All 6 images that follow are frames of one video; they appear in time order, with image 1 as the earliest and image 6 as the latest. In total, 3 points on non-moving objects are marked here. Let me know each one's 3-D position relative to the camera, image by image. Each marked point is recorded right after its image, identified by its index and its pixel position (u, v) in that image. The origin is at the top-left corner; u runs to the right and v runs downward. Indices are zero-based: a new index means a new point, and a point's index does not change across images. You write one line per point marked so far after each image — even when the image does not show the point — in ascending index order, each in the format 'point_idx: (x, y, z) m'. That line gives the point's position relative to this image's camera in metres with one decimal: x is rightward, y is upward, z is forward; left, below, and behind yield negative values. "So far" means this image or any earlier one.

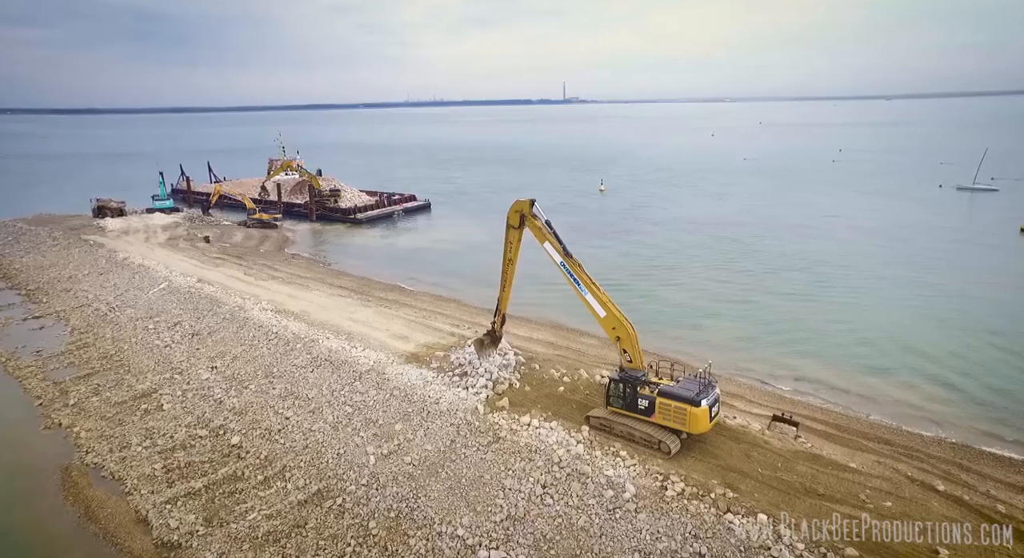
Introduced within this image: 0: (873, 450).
0: (+7.2, -3.5, +10.5) m
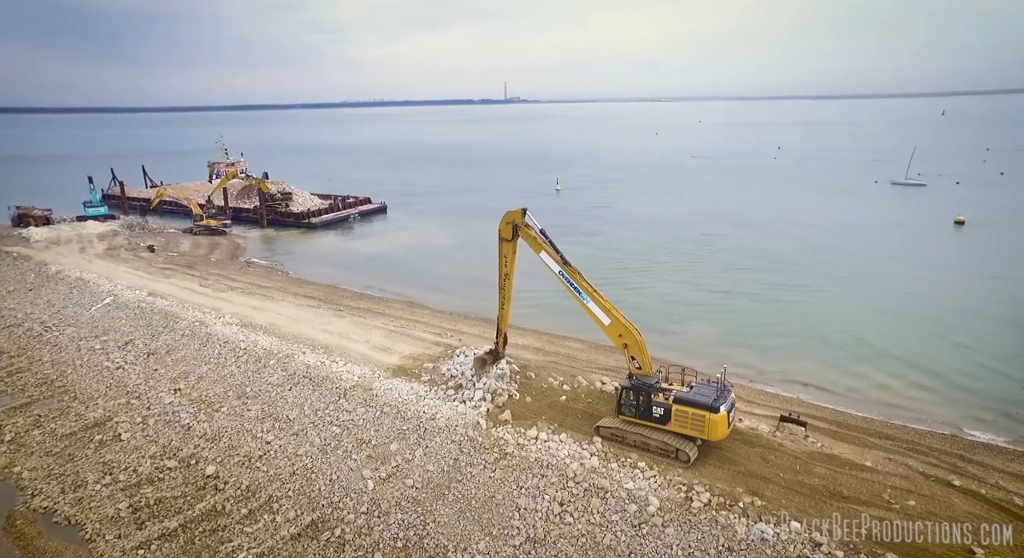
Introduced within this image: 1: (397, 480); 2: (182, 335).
0: (+7.4, -3.4, +10.5) m
1: (-2.2, -3.8, +10.0) m
2: (-11.4, -2.0, +18.2) m
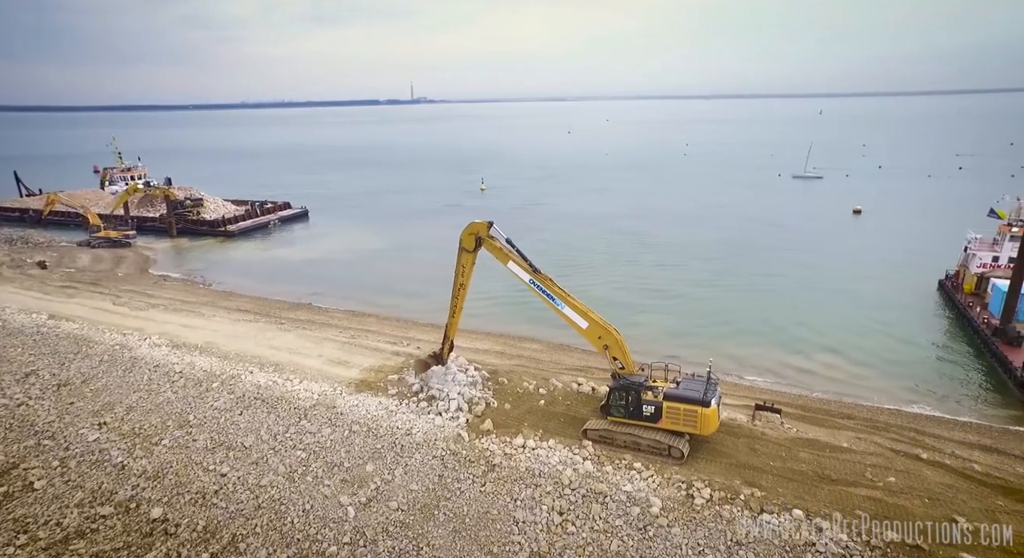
0: (+7.1, -3.2, +11.1) m
1: (-2.3, -4.0, +9.3) m
2: (-12.7, -2.5, +16.2) m
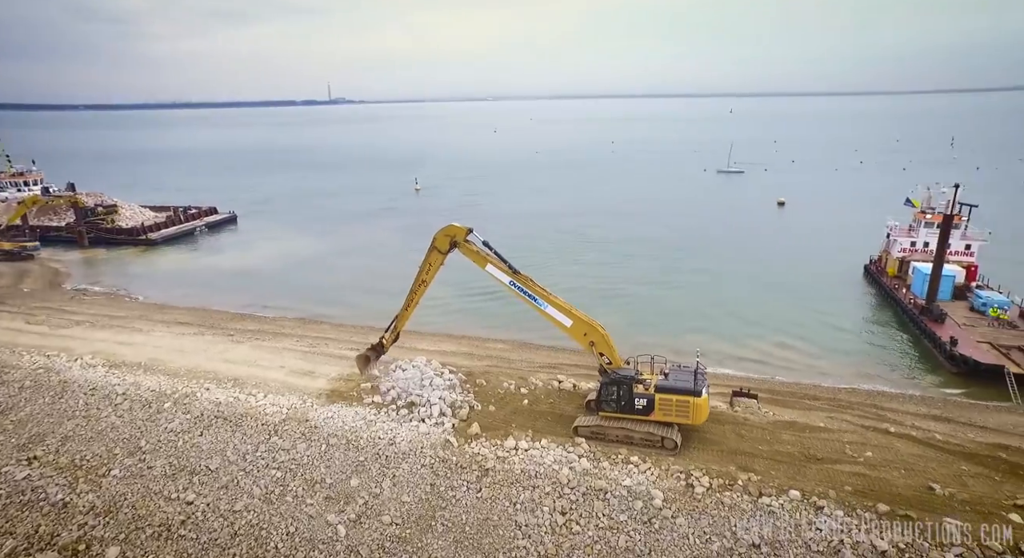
0: (+6.7, -2.9, +11.6) m
1: (-2.4, -4.0, +8.8) m
2: (-13.4, -3.0, +14.5) m
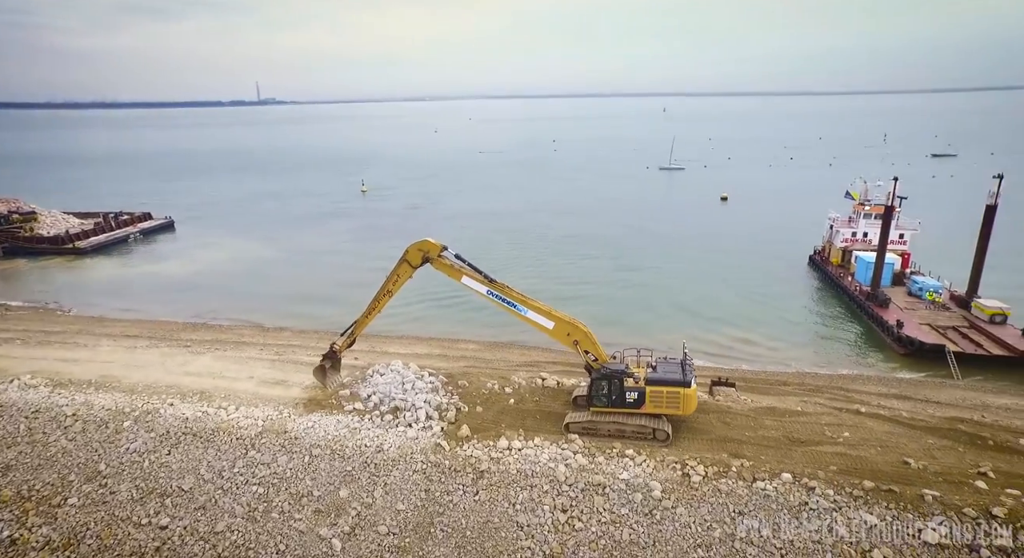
0: (+6.4, -2.7, +12.1) m
1: (-2.4, -4.1, +8.5) m
2: (-13.9, -3.4, +13.2) m
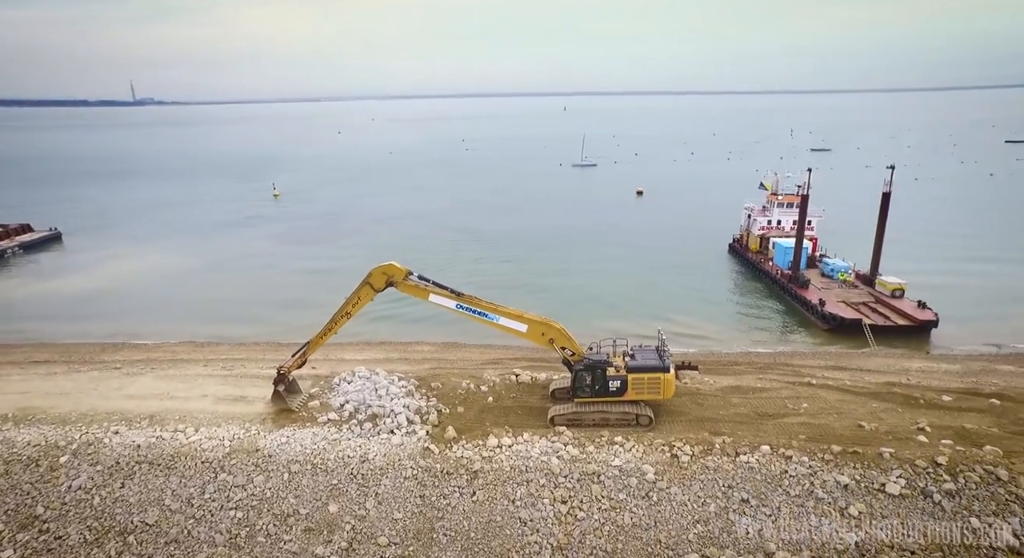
0: (+5.8, -2.3, +13.1) m
1: (-2.3, -4.2, +8.2) m
2: (-14.4, -4.0, +11.3) m
